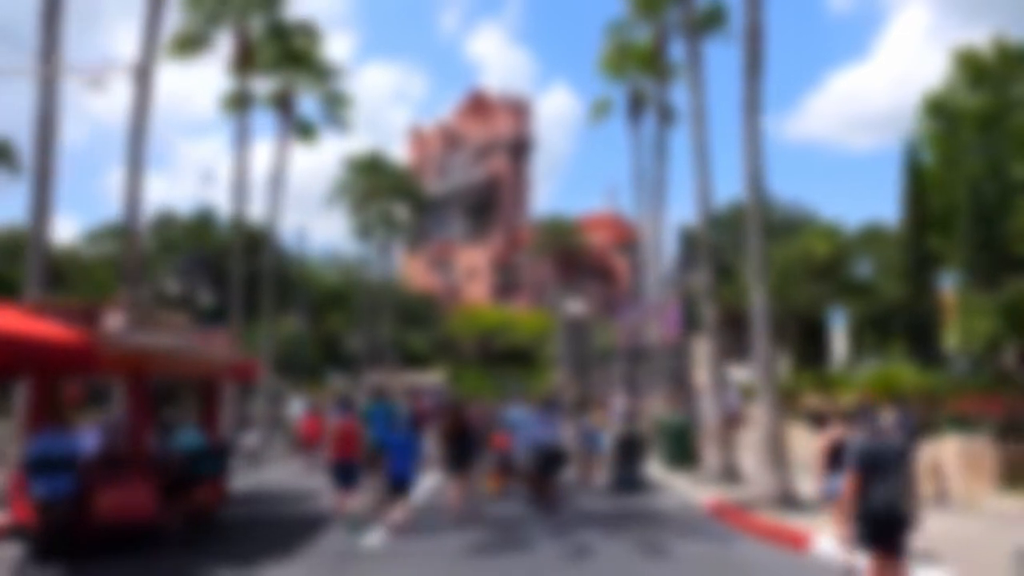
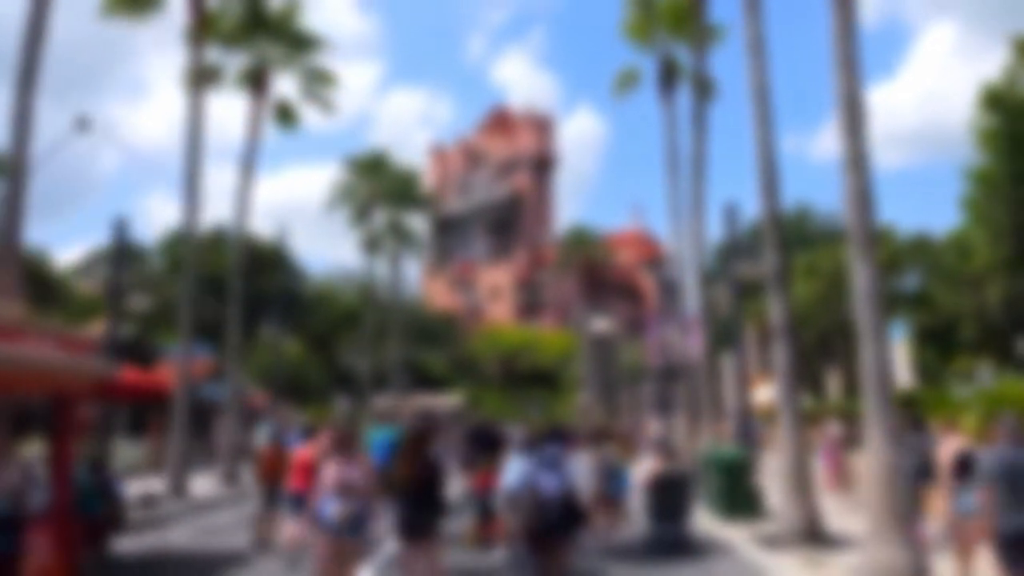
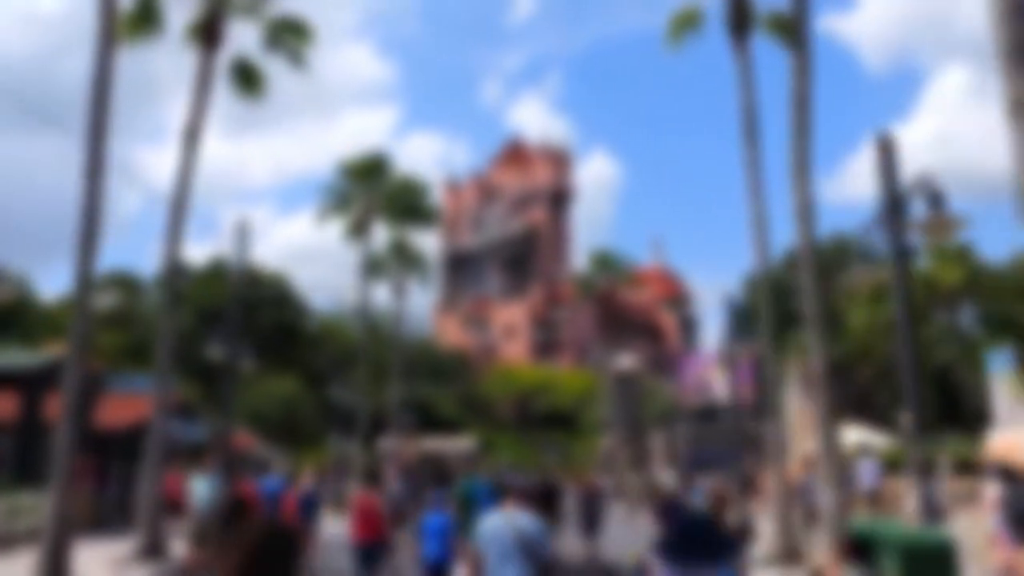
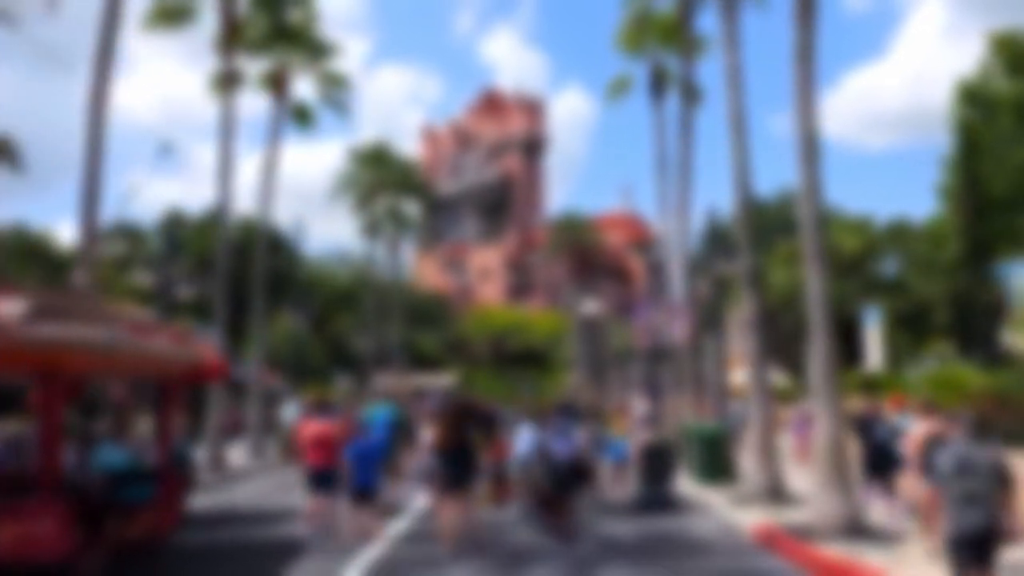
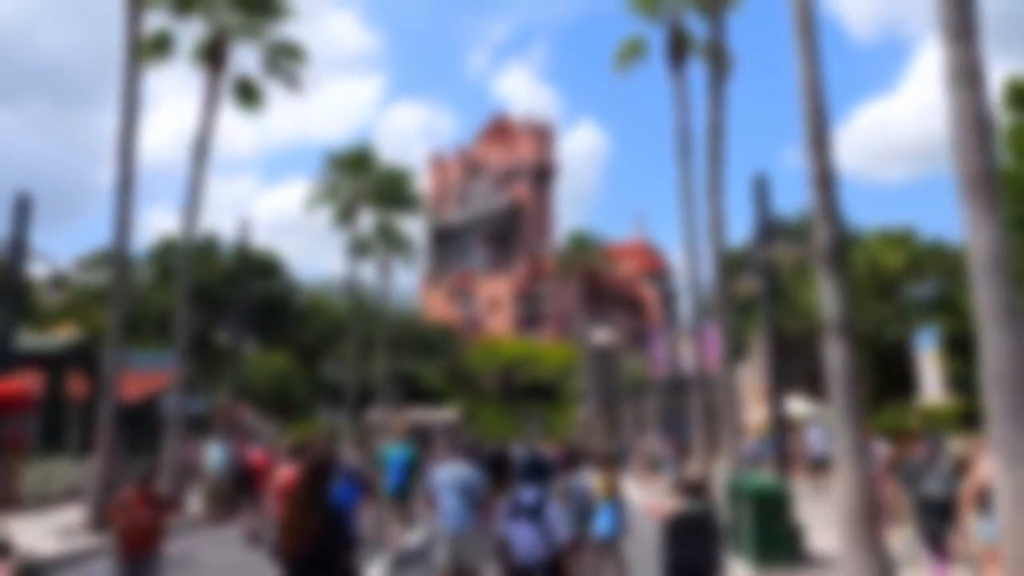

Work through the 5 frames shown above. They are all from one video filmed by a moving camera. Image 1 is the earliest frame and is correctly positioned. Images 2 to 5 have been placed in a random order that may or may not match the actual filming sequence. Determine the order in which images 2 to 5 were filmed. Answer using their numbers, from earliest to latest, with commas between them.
4, 2, 5, 3
